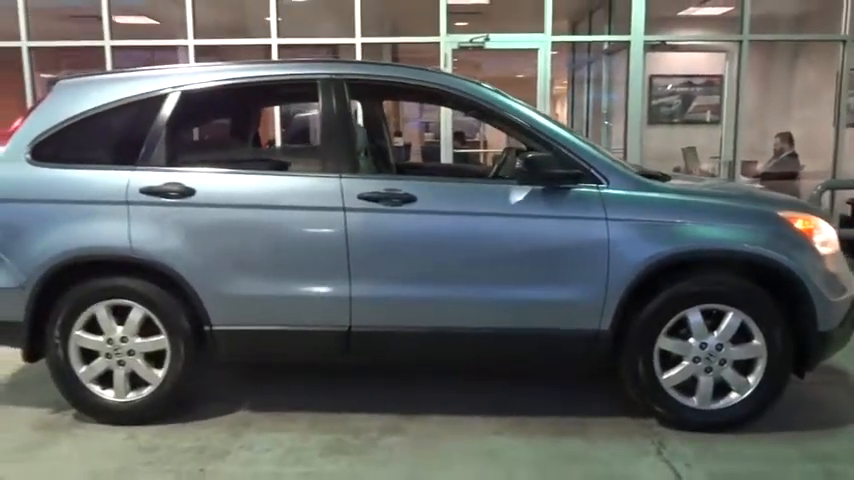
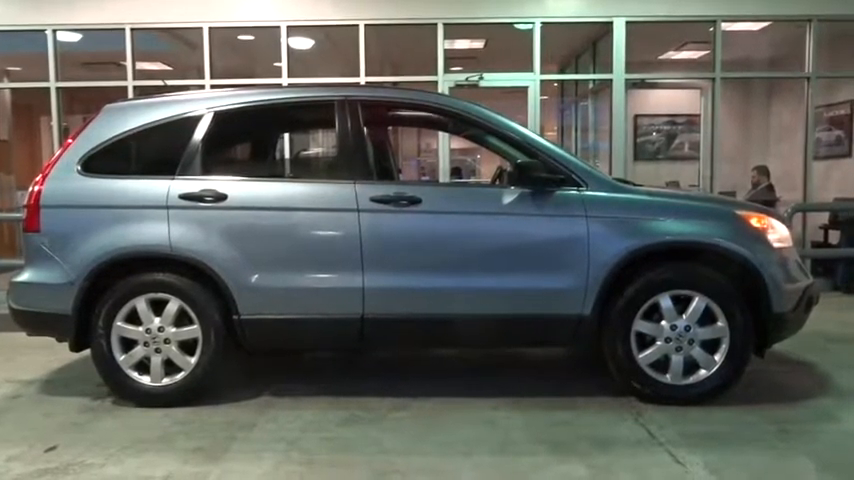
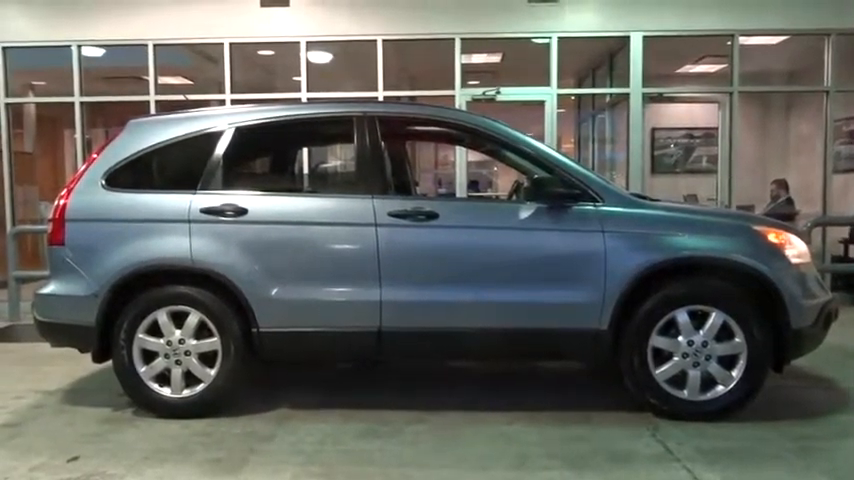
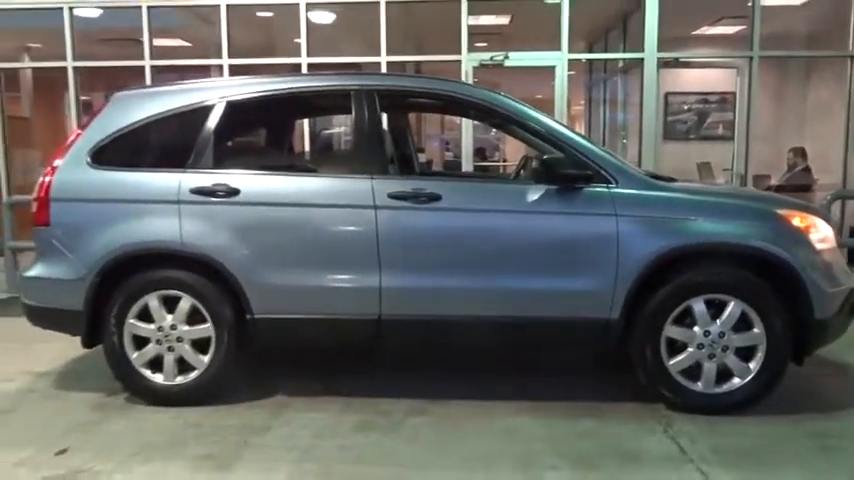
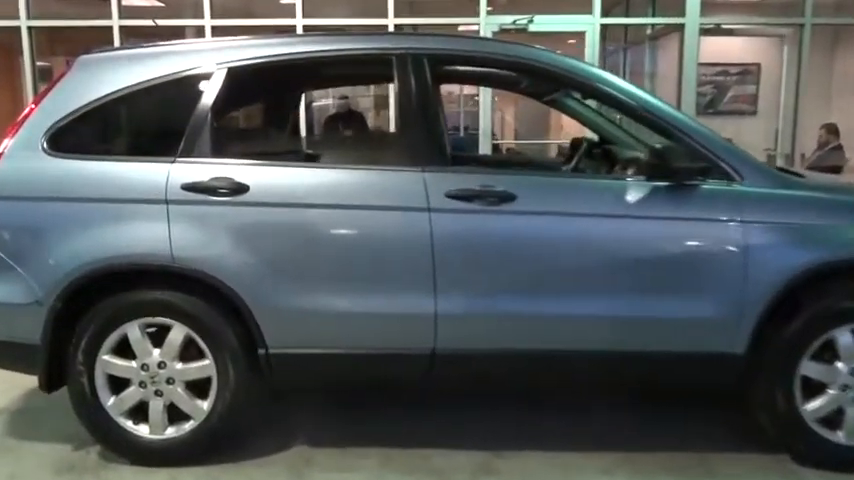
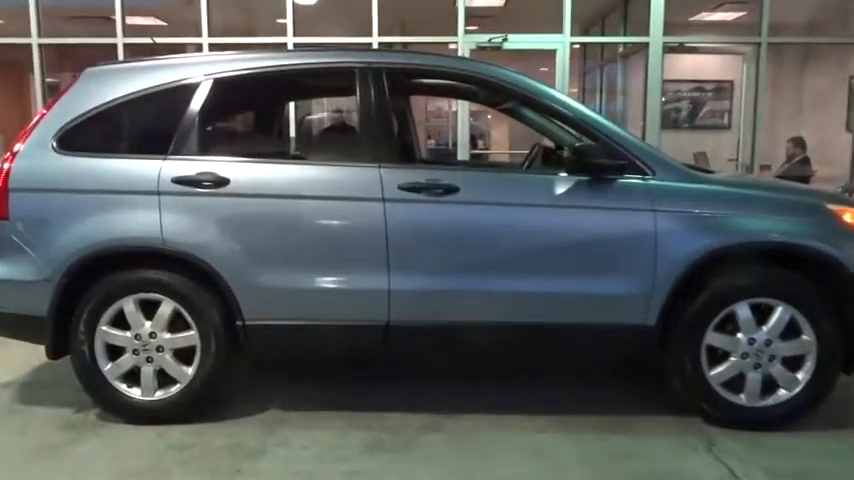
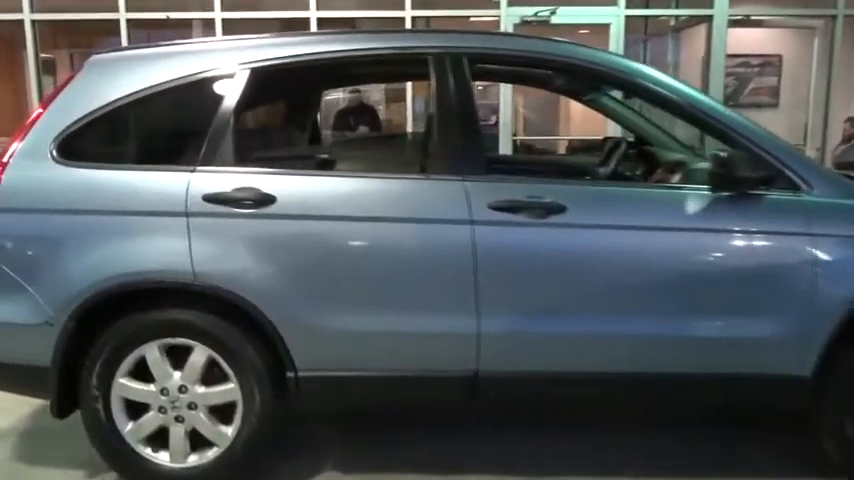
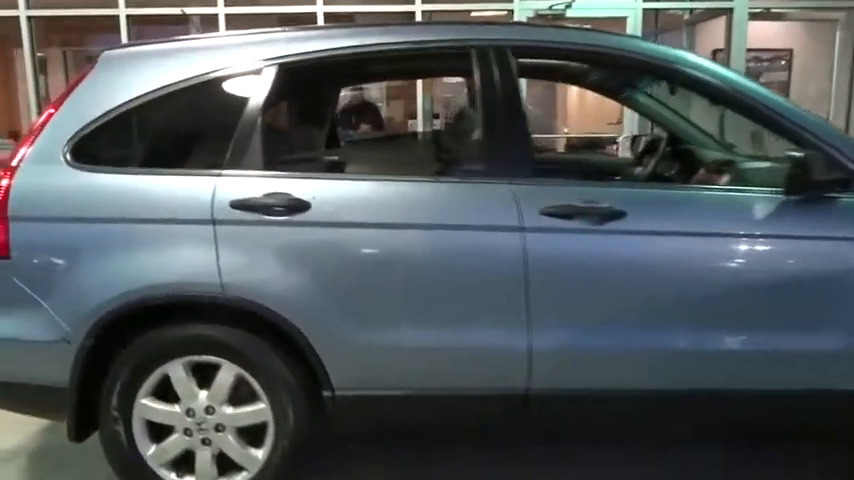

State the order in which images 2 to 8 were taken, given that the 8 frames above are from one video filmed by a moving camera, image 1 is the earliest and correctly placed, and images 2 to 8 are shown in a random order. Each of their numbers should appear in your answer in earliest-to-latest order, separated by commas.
4, 3, 2, 6, 5, 7, 8
